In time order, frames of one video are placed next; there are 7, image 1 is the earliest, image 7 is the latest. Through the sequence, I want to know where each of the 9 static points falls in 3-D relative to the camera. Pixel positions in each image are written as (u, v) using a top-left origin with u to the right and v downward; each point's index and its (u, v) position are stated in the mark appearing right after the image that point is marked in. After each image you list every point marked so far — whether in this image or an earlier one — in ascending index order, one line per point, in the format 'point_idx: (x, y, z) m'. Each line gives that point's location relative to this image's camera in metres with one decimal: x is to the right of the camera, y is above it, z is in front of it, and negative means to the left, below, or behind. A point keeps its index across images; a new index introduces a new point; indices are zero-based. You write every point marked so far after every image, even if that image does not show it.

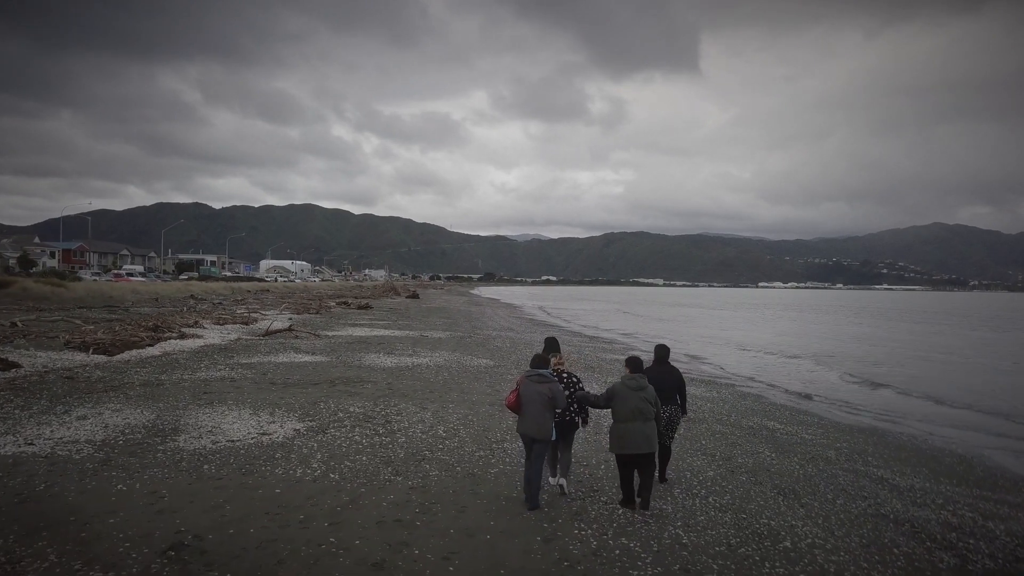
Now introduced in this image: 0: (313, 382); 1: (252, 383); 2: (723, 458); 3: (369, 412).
0: (-5.5, -2.7, +14.7) m
1: (-7.3, -2.7, +14.6) m
2: (+4.2, -3.4, +10.4) m
3: (-3.2, -2.7, +11.6) m
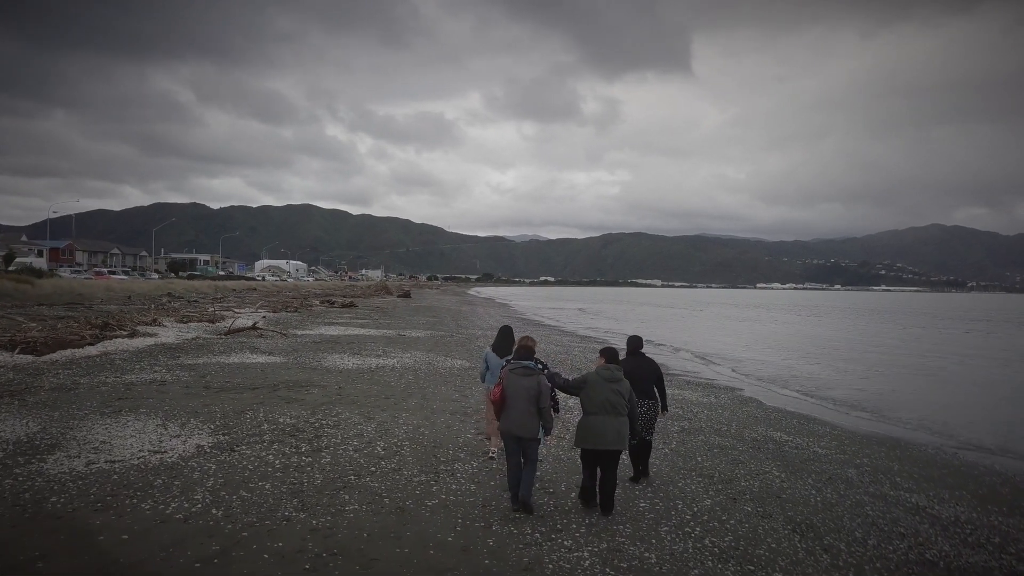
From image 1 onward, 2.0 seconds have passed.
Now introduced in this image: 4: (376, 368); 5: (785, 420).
0: (-6.3, -2.4, +12.8) m
1: (-8.0, -2.4, +12.7) m
2: (+3.4, -3.1, +8.6) m
3: (-3.9, -2.5, +9.7) m
4: (-4.3, -2.5, +16.2) m
5: (+7.1, -3.4, +13.6) m
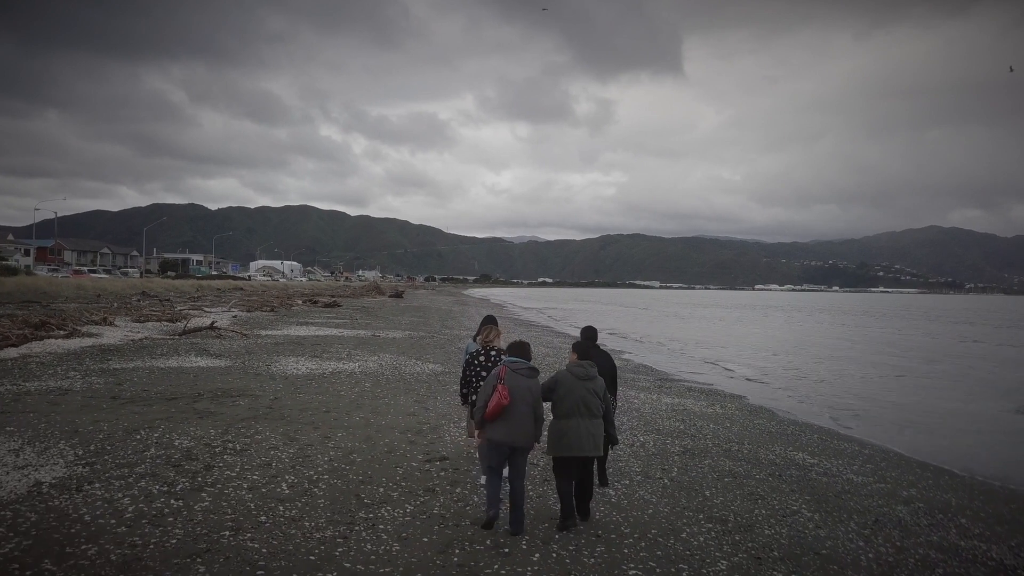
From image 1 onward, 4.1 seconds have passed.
0: (-6.9, -2.2, +10.7) m
1: (-8.7, -2.2, +10.6) m
2: (+2.8, -3.0, +6.5) m
3: (-4.5, -2.3, +7.6) m
4: (-4.9, -2.3, +14.1) m
5: (+6.4, -3.3, +11.5) m
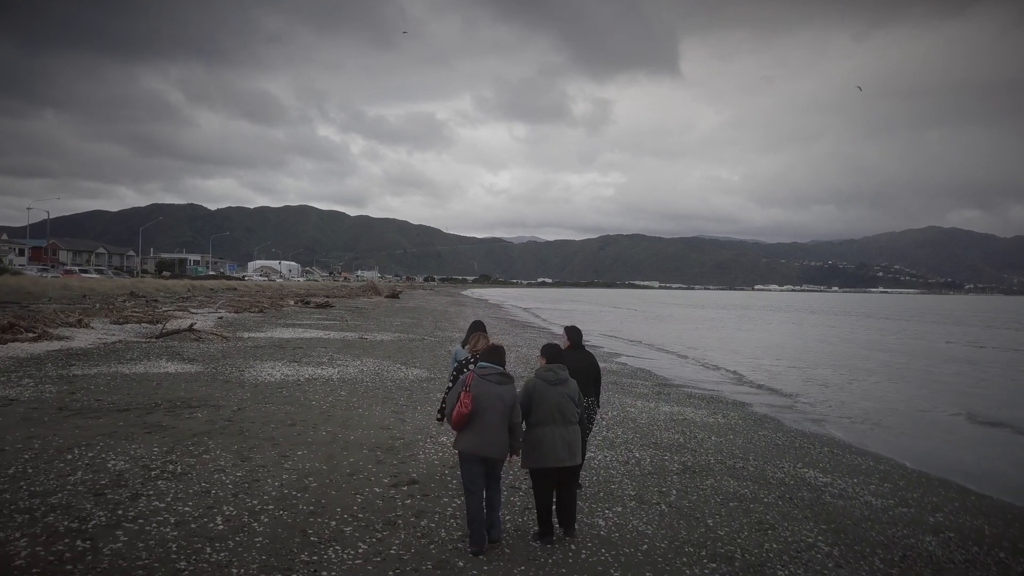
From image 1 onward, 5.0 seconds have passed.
0: (-7.2, -2.2, +9.8) m
1: (-9.0, -2.2, +9.7) m
2: (+2.5, -3.0, +5.6) m
3: (-4.8, -2.3, +6.7) m
4: (-5.2, -2.3, +13.2) m
5: (+6.1, -3.3, +10.7) m
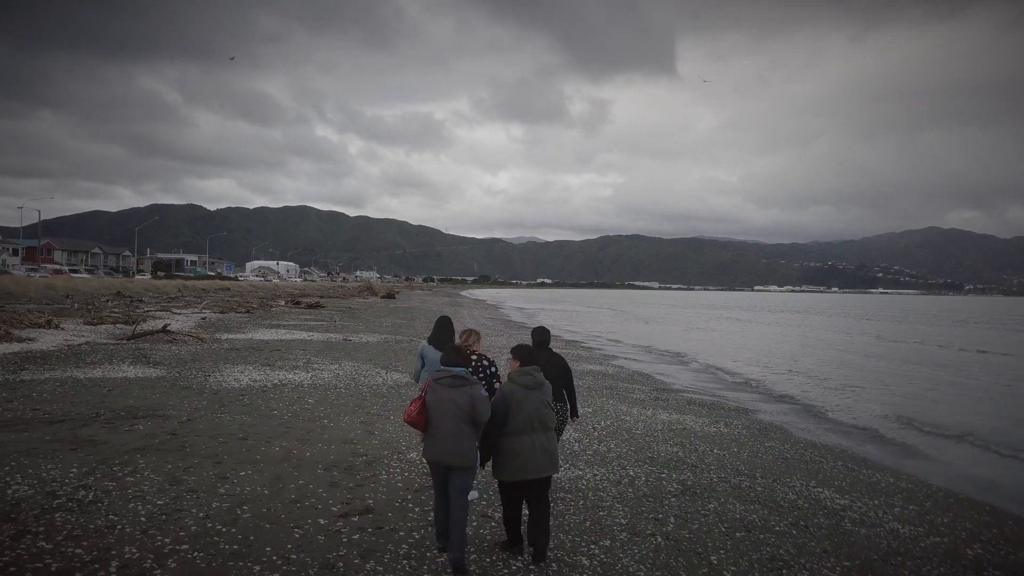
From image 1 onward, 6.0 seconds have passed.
0: (-7.5, -2.2, +8.8) m
1: (-9.3, -2.2, +8.7) m
2: (+2.2, -2.9, +4.6) m
3: (-5.2, -2.3, +5.7) m
4: (-5.6, -2.3, +12.2) m
5: (+5.8, -3.2, +9.7) m
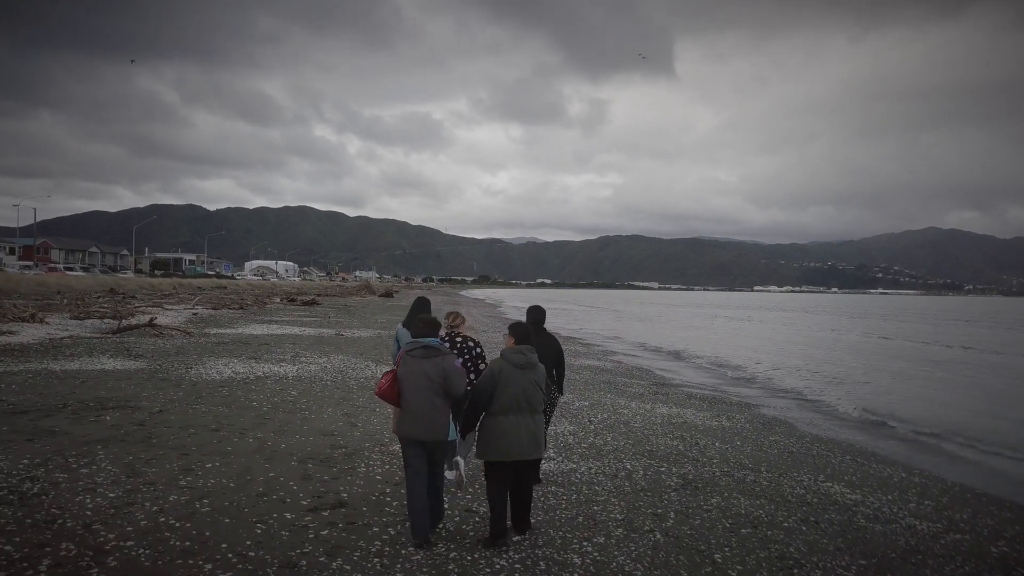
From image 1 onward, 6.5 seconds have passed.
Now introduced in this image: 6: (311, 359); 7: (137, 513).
0: (-7.7, -1.9, +8.3) m
1: (-9.4, -1.9, +8.2) m
2: (+2.0, -2.7, +4.1) m
3: (-5.3, -2.0, +5.2) m
4: (-5.7, -2.0, +11.7) m
5: (+5.6, -3.0, +9.2) m
6: (-5.7, -2.0, +15.1) m
7: (-3.5, -2.1, +4.9) m
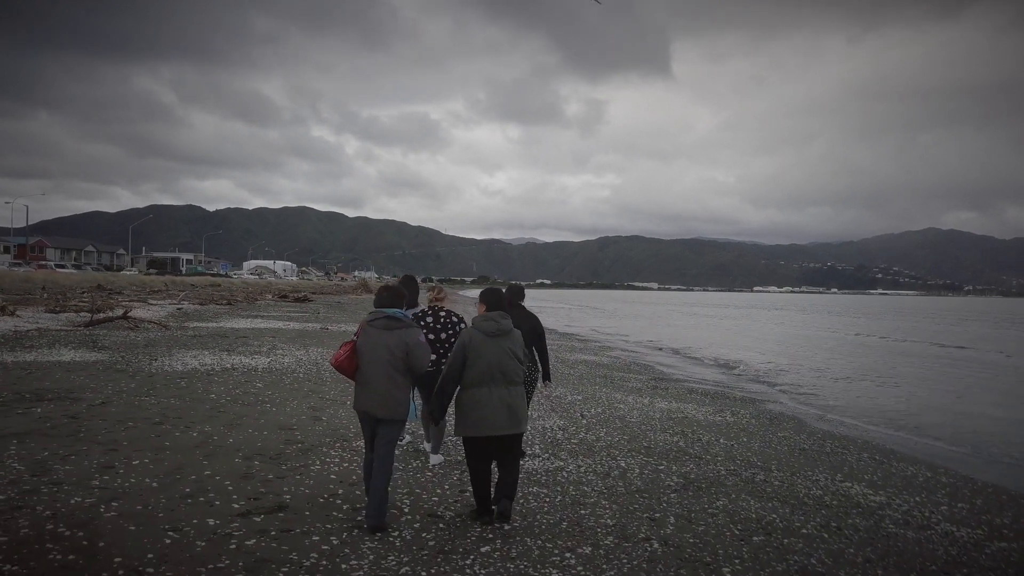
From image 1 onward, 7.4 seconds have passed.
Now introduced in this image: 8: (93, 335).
0: (-8.0, -1.6, +7.4) m
1: (-9.7, -1.6, +7.3) m
2: (+1.8, -2.3, +3.2) m
3: (-5.6, -1.7, +4.3) m
4: (-6.0, -1.7, +10.9) m
5: (+5.4, -2.7, +8.3) m
6: (-6.0, -1.7, +14.2) m
7: (-3.8, -1.8, +4.1) m
8: (-12.3, -1.4, +15.5) m
